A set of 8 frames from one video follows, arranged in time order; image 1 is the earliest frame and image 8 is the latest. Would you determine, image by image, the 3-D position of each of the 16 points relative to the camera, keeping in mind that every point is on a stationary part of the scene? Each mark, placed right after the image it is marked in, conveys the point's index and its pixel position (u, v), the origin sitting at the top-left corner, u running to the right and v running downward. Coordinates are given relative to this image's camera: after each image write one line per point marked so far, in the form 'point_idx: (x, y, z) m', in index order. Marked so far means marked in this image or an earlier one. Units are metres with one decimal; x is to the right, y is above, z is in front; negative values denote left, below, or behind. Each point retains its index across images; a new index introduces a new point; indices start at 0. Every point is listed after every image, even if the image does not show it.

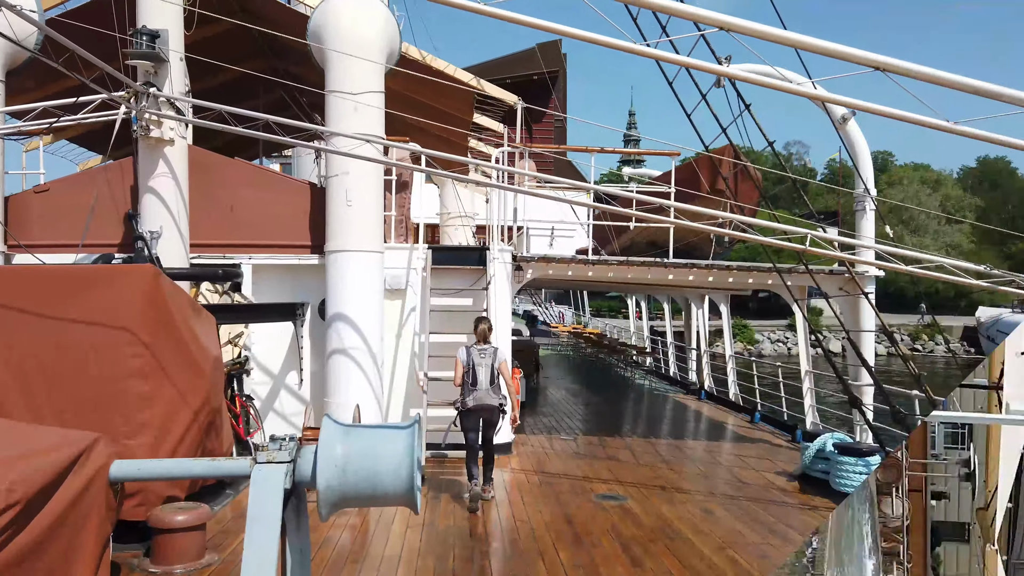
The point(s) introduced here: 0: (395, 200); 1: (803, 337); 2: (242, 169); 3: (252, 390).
0: (-1.3, +1.0, +8.3) m
1: (+3.9, -0.7, +9.9) m
2: (-2.9, +1.3, +7.8) m
3: (-2.8, -1.1, +7.8) m
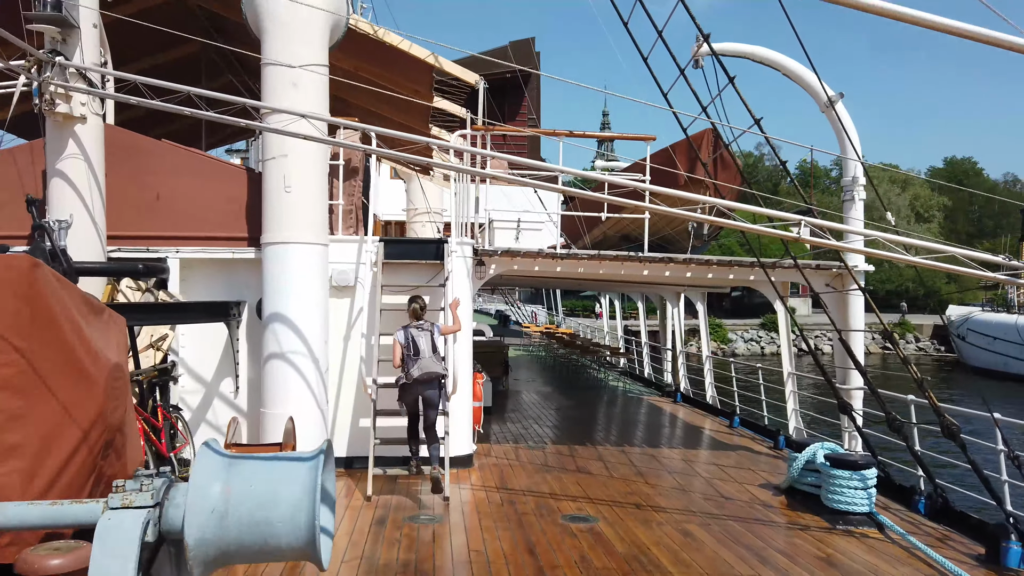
0: (-1.7, +1.0, +7.5) m
1: (+3.5, -0.6, +9.3) m
2: (-3.3, +1.3, +7.0) m
3: (-3.1, -1.1, +7.0) m
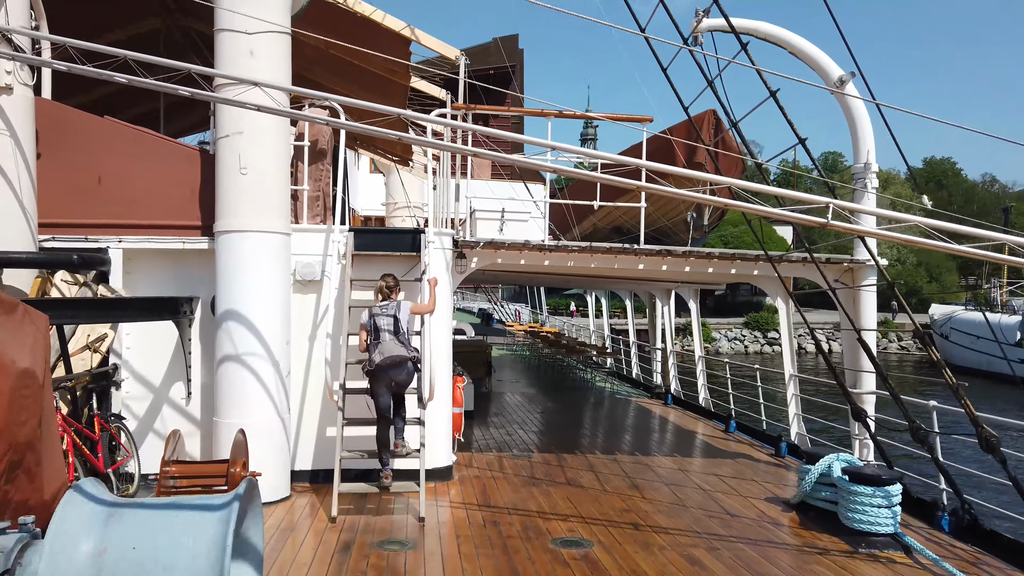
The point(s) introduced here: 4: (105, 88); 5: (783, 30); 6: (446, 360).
0: (-1.9, +1.1, +6.8) m
1: (+3.3, -0.6, +8.7) m
2: (-3.4, +1.3, +6.3) m
3: (-3.3, -1.0, +6.2) m
4: (-5.4, +2.6, +9.7) m
5: (+2.7, +2.5, +7.3) m
6: (-0.6, -0.6, +6.5) m
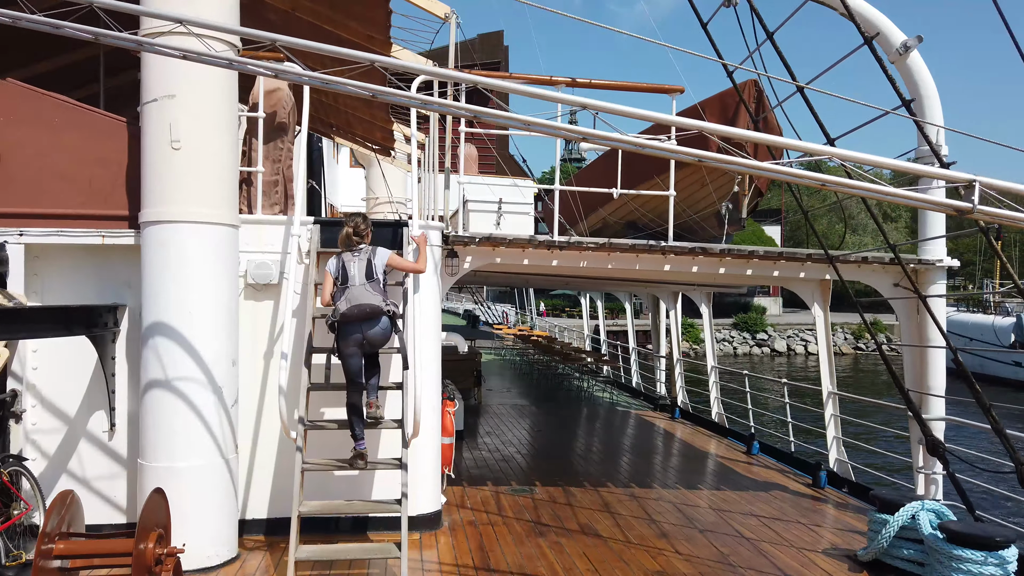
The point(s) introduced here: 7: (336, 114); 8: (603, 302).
0: (-1.9, +1.0, +5.6) m
1: (+3.2, -0.6, +7.6) m
2: (-3.4, +1.3, +5.0) m
3: (-3.3, -1.0, +5.0) m
4: (-5.4, +2.6, +8.4) m
5: (+2.7, +2.5, +6.1) m
6: (-0.6, -0.7, +5.3) m
7: (-2.3, +2.3, +9.7) m
8: (+2.4, -0.4, +19.5) m
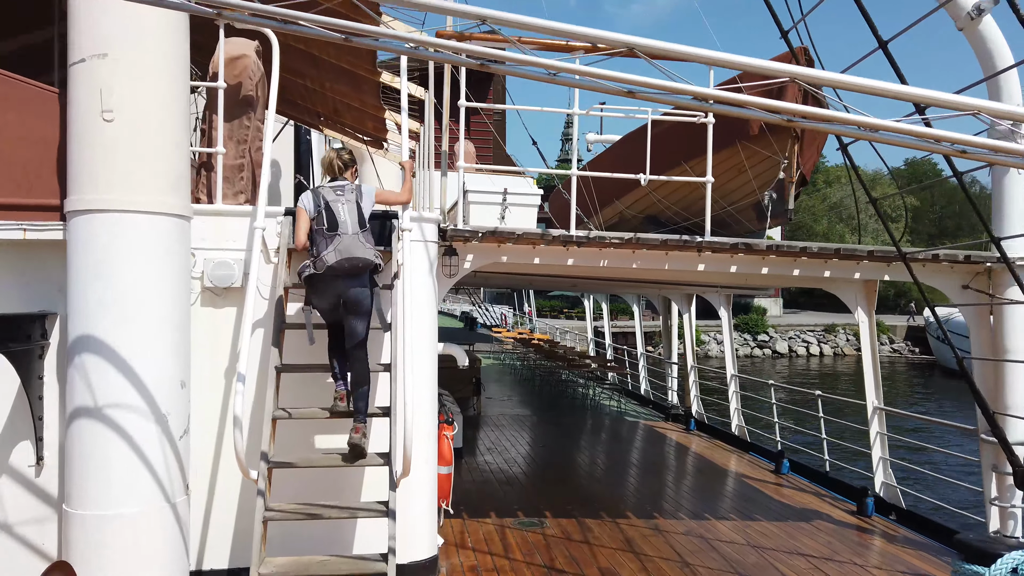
0: (-1.8, +1.0, +4.7) m
1: (+3.3, -0.7, +6.7) m
2: (-3.3, +1.3, +4.1) m
3: (-3.2, -1.1, +4.1) m
4: (-5.4, +2.5, +7.5) m
5: (+2.7, +2.5, +5.3) m
6: (-0.5, -0.7, +4.4) m
7: (-2.3, +2.3, +8.9) m
8: (+2.4, -0.4, +18.6) m
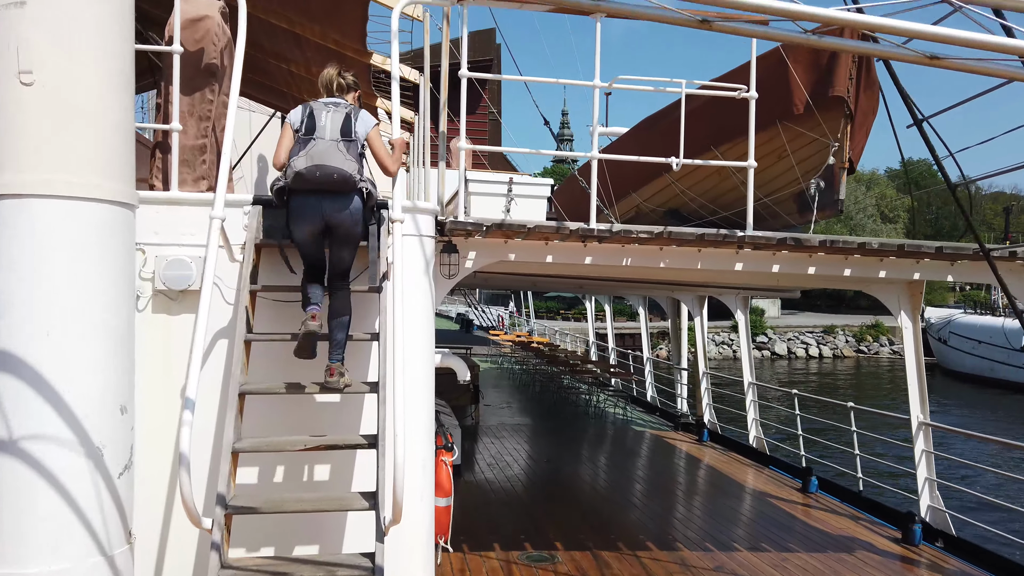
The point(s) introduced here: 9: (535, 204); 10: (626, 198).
0: (-1.7, +1.0, +4.0) m
1: (+3.3, -0.7, +6.0) m
2: (-3.3, +1.3, +3.4) m
3: (-3.1, -1.1, +3.4) m
4: (-5.4, +2.5, +6.8) m
5: (+2.8, +2.5, +4.6) m
6: (-0.4, -0.7, +3.7) m
7: (-2.3, +2.2, +8.2) m
8: (+2.4, -0.4, +18.0) m
9: (+0.2, +0.6, +5.6) m
10: (+0.9, +0.7, +6.0) m
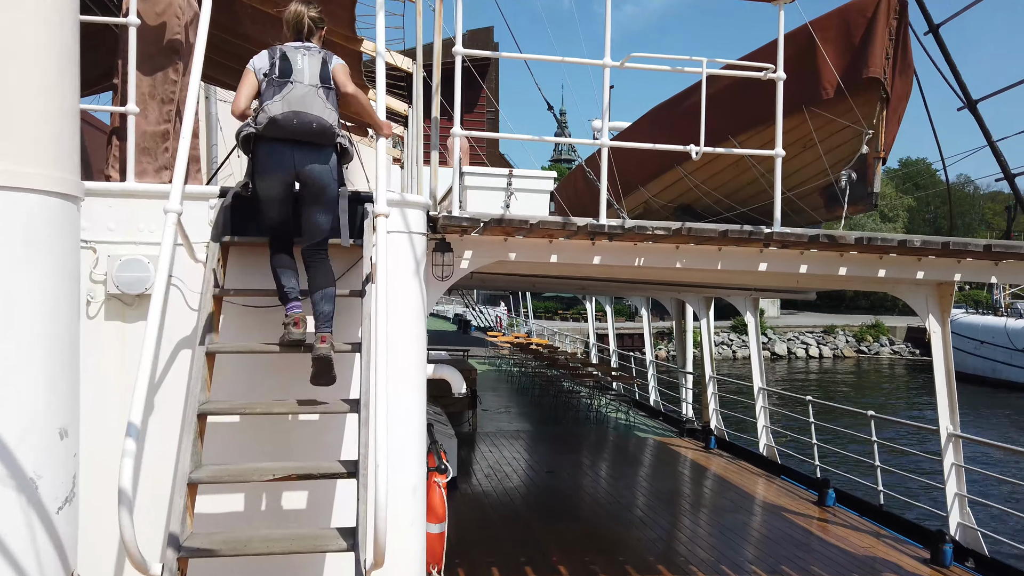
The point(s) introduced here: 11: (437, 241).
0: (-1.7, +1.0, +3.5) m
1: (+3.3, -0.7, +5.6) m
2: (-3.3, +1.2, +3.0) m
3: (-3.1, -1.1, +2.9) m
4: (-5.4, +2.5, +6.3) m
5: (+2.8, +2.5, +4.2) m
6: (-0.4, -0.7, +3.3) m
7: (-2.3, +2.2, +7.7) m
8: (+2.3, -0.4, +17.6) m
9: (+0.2, +0.6, +5.2) m
10: (+0.9, +0.7, +5.6) m
11: (-0.4, +0.2, +3.8) m
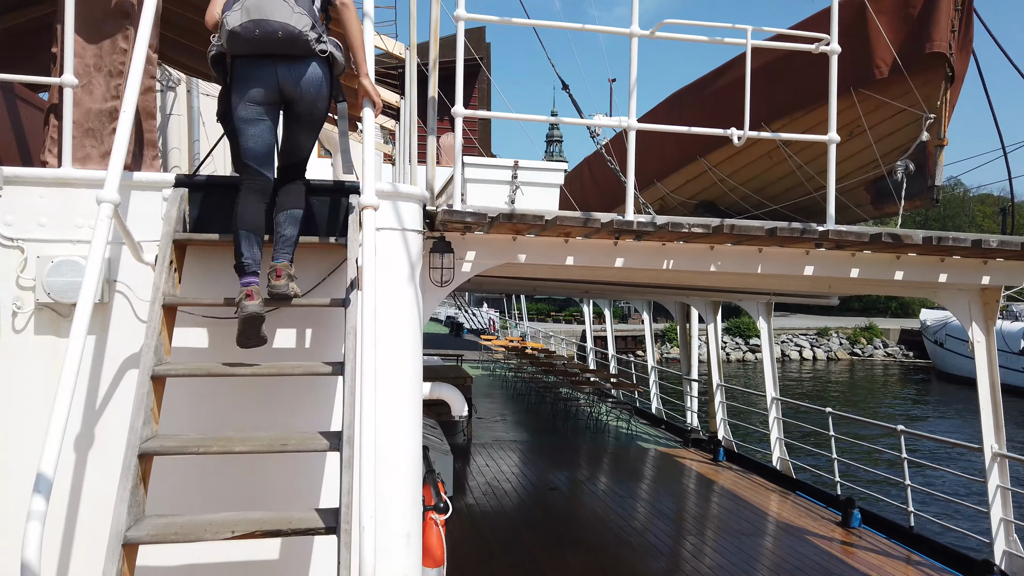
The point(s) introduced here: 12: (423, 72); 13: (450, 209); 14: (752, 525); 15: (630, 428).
0: (-1.7, +0.9, +3.0) m
1: (+3.3, -0.7, +5.1) m
2: (-3.2, +1.2, +2.4) m
3: (-3.1, -1.1, +2.4) m
4: (-5.4, +2.5, +5.7) m
5: (+2.8, +2.4, +3.7) m
6: (-0.4, -0.8, +2.8) m
7: (-2.3, +2.2, +7.2) m
8: (+2.2, -0.5, +17.0) m
9: (+0.2, +0.6, +4.7) m
10: (+1.0, +0.7, +5.1) m
11: (-0.3, +0.2, +3.3) m
12: (-1.8, +4.6, +15.2) m
13: (-0.3, +0.3, +3.2) m
14: (+2.3, -2.3, +7.1) m
15: (+1.9, -2.2, +11.7) m
